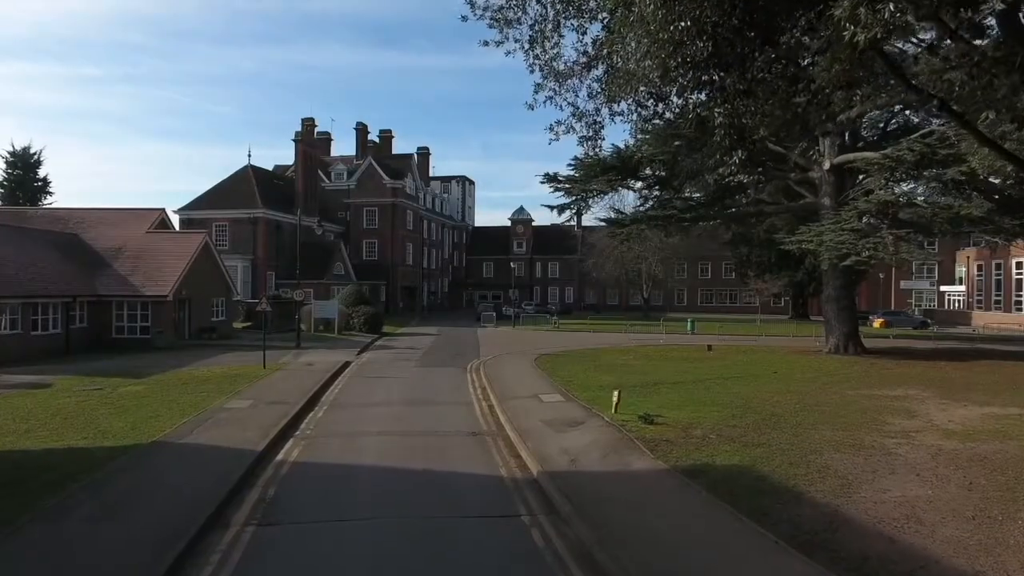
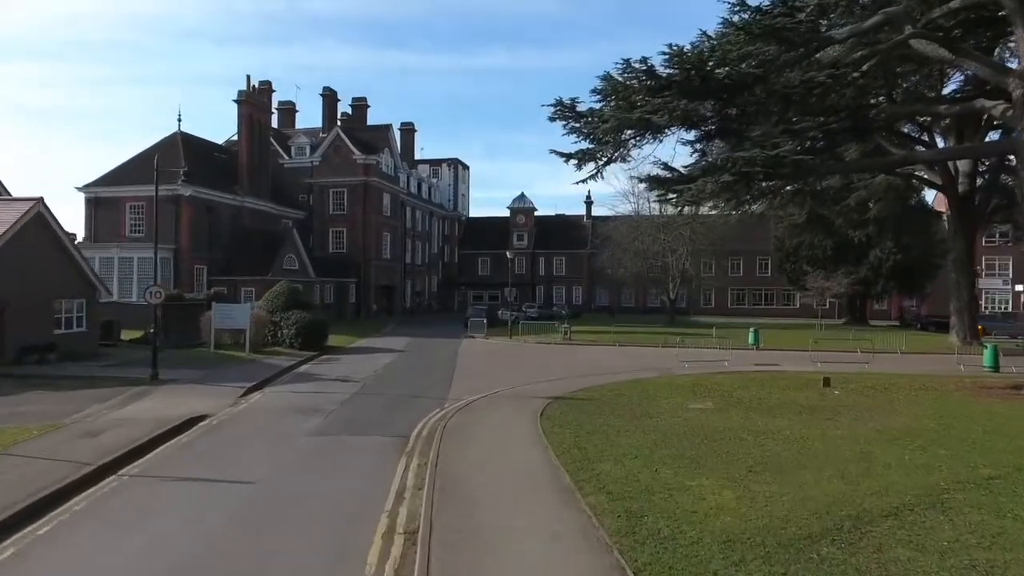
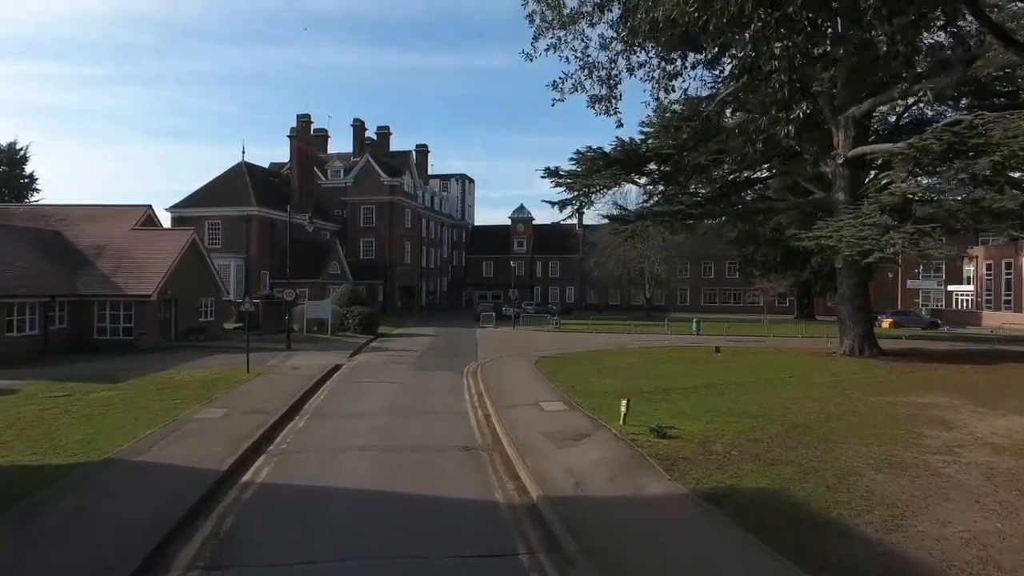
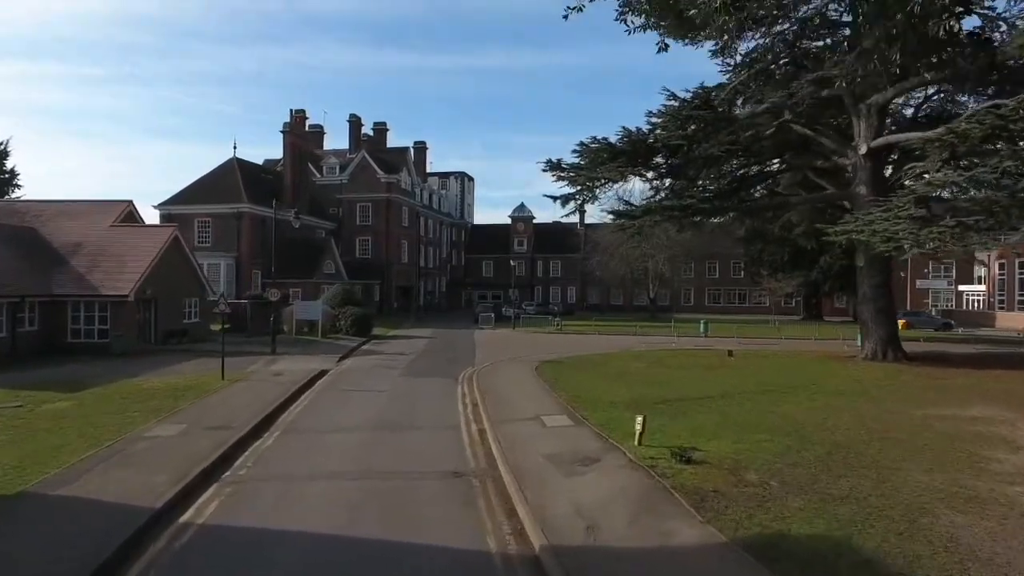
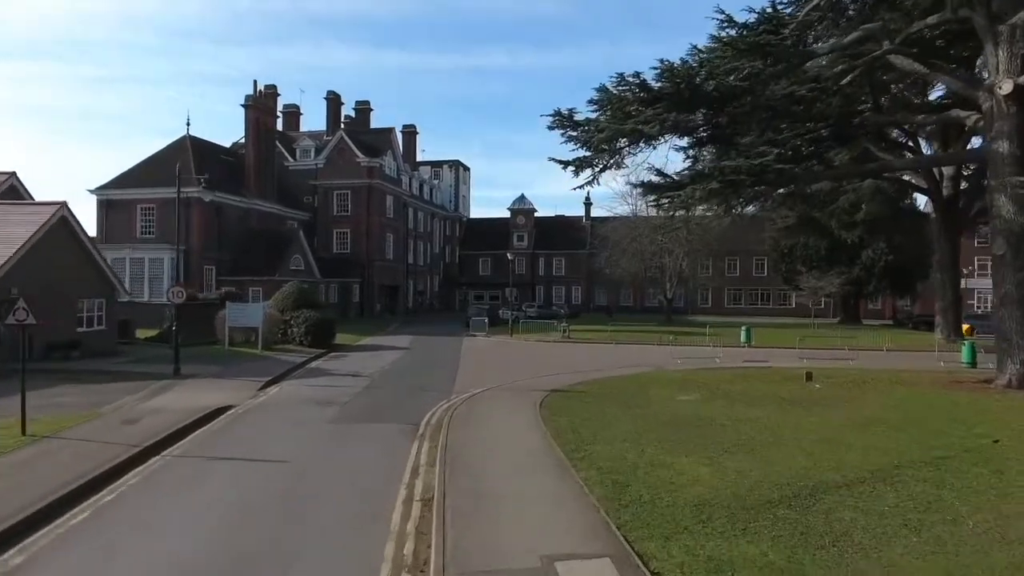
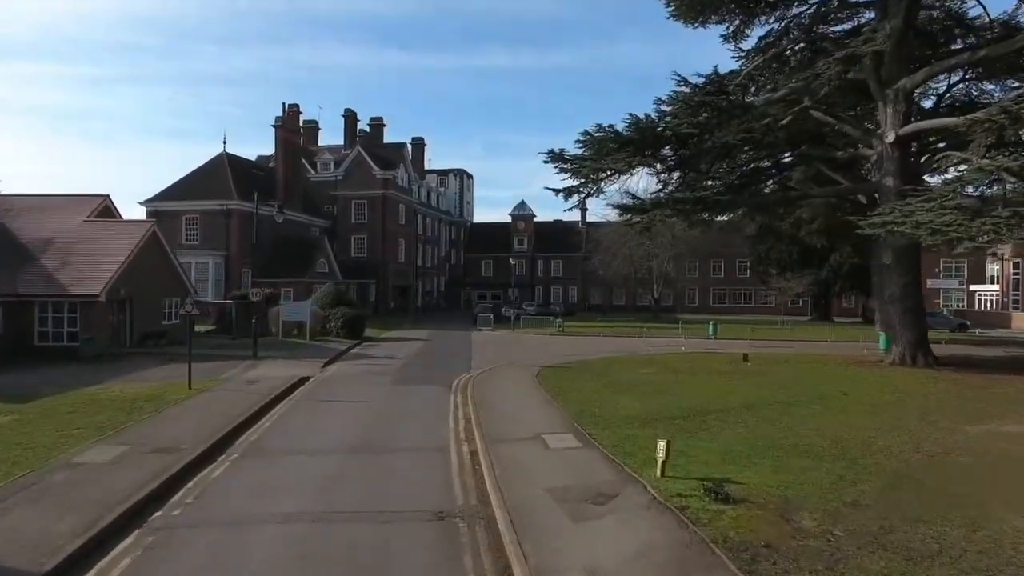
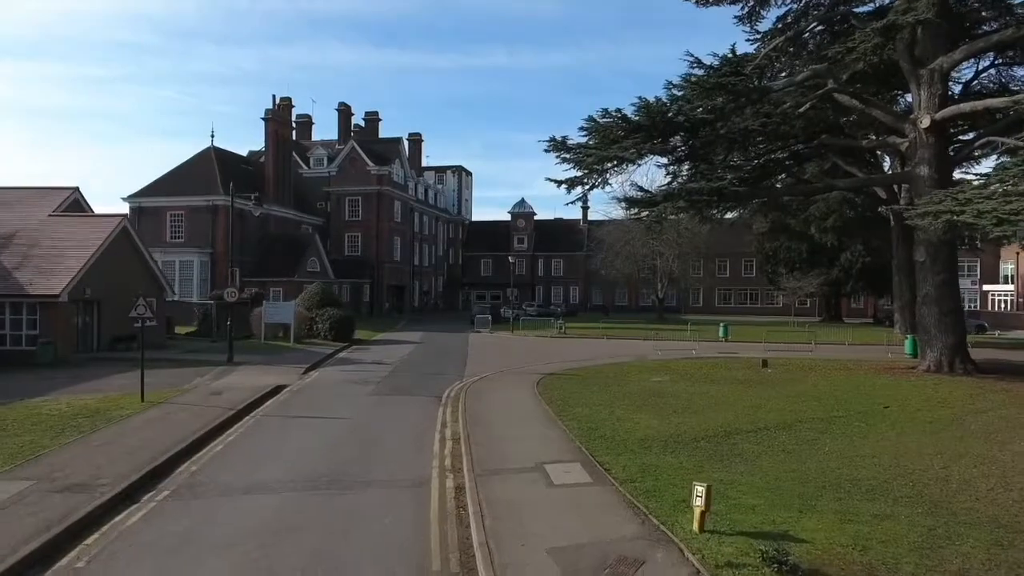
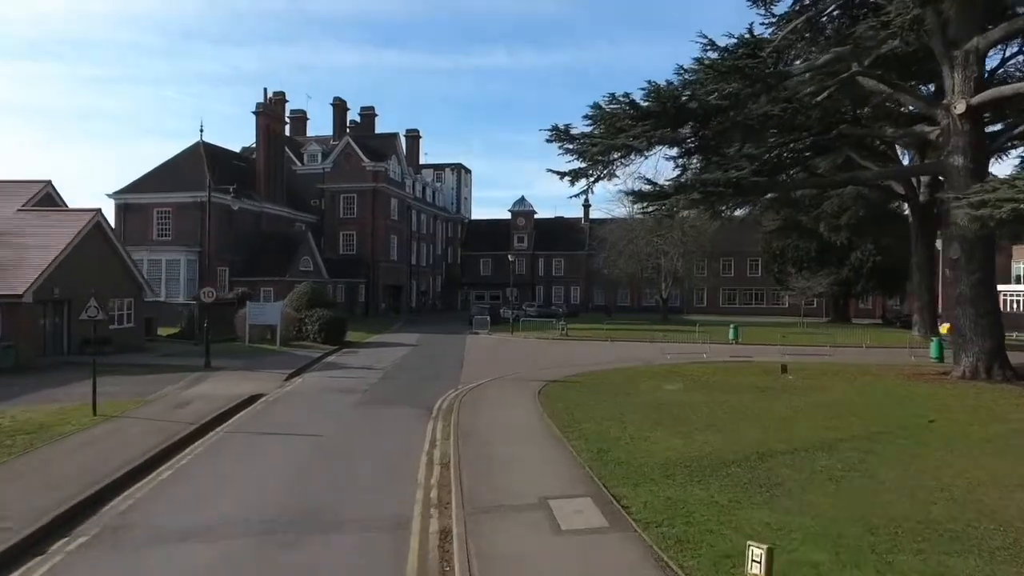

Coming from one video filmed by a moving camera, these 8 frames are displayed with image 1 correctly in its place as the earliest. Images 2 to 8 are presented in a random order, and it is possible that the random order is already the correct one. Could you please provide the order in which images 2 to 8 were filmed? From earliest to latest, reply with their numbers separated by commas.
3, 4, 6, 7, 8, 5, 2
